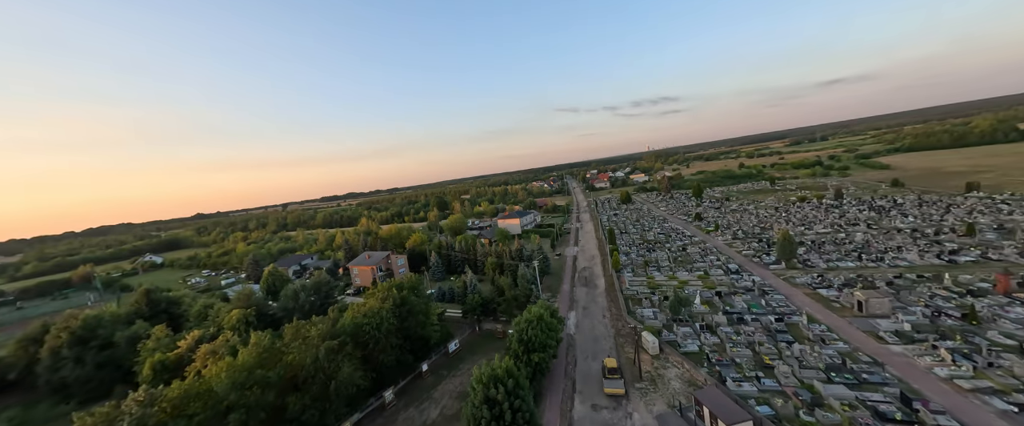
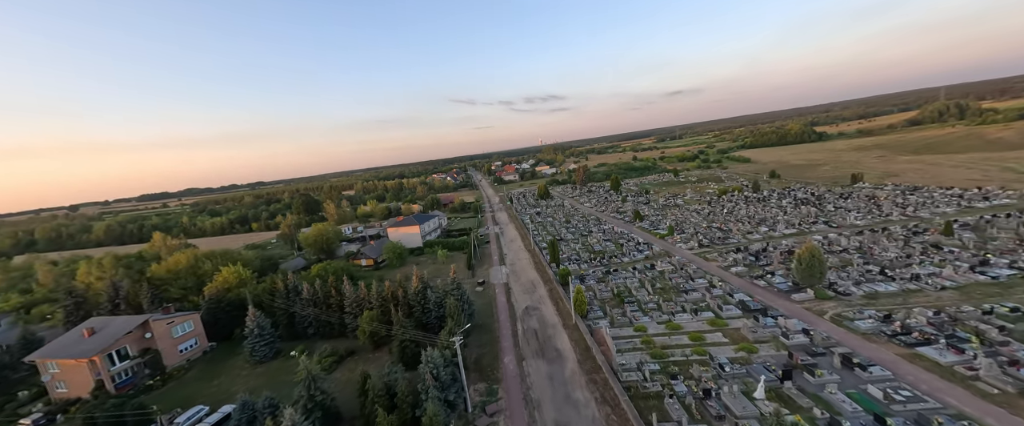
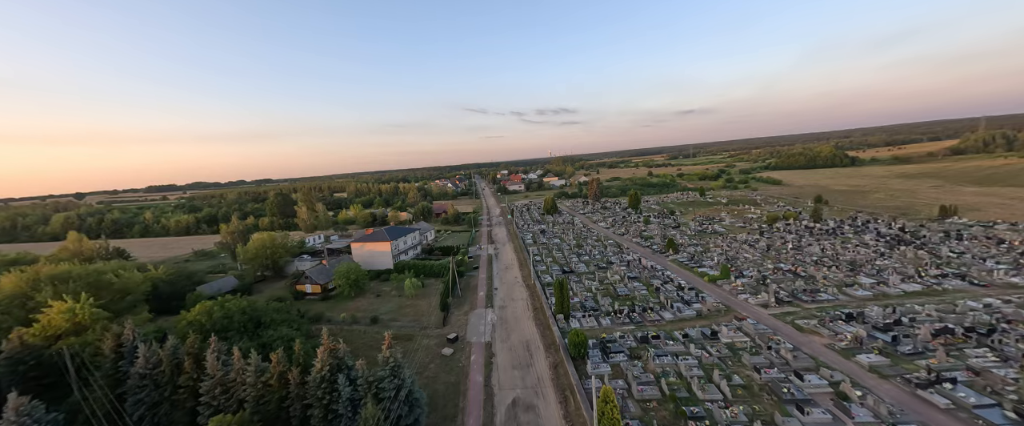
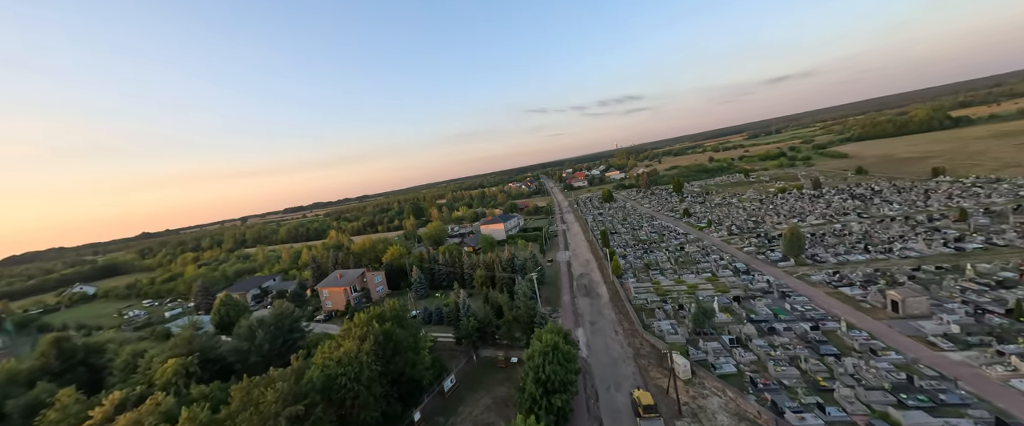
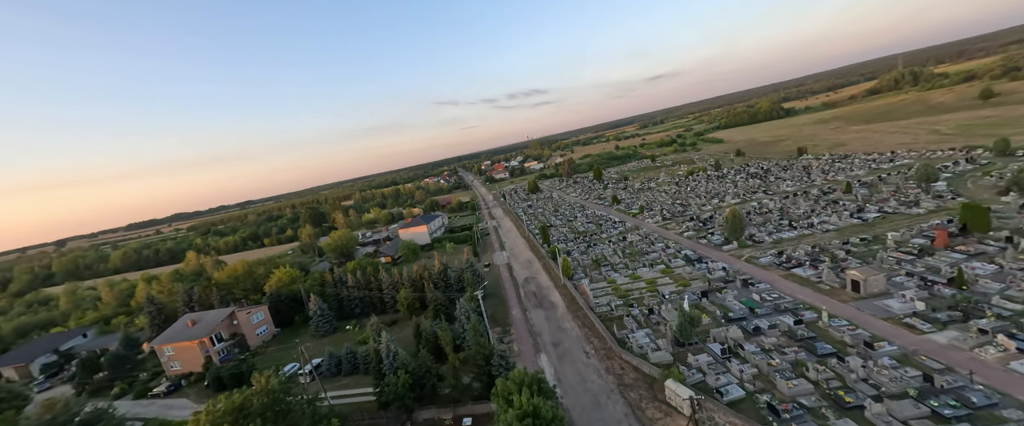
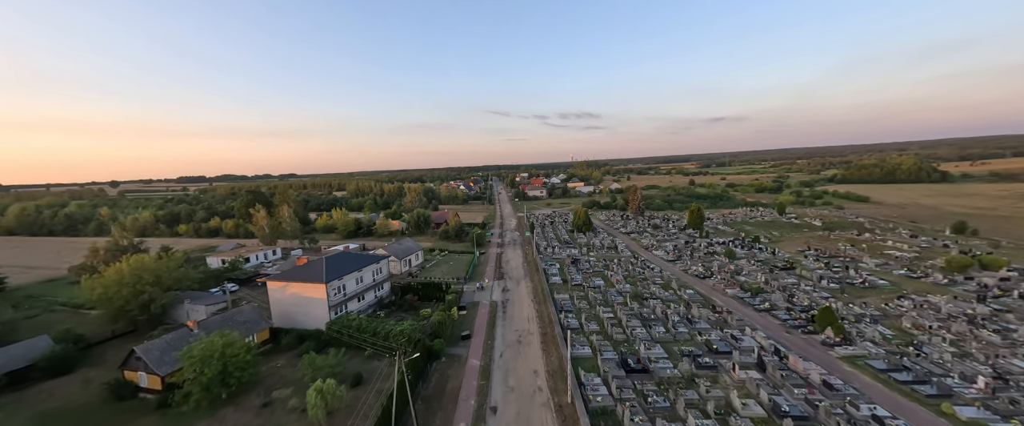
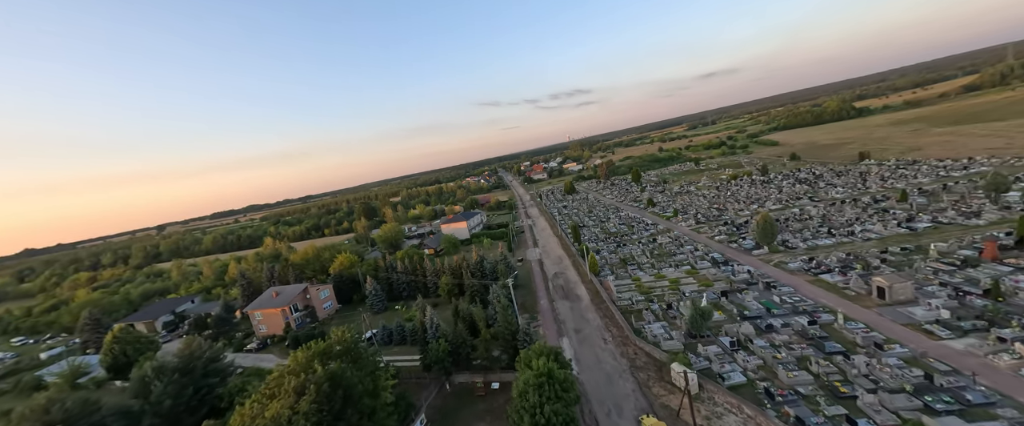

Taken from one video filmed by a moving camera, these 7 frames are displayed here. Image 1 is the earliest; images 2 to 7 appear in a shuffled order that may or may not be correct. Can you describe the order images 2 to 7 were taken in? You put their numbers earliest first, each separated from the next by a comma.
4, 7, 5, 2, 3, 6
